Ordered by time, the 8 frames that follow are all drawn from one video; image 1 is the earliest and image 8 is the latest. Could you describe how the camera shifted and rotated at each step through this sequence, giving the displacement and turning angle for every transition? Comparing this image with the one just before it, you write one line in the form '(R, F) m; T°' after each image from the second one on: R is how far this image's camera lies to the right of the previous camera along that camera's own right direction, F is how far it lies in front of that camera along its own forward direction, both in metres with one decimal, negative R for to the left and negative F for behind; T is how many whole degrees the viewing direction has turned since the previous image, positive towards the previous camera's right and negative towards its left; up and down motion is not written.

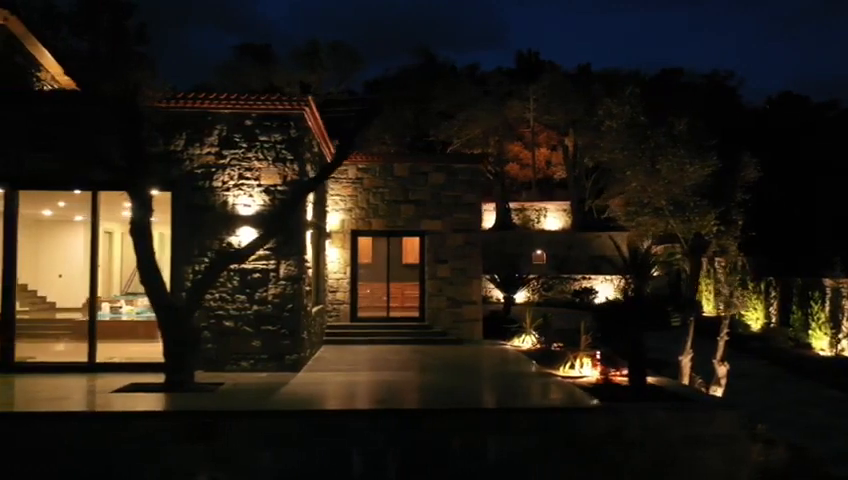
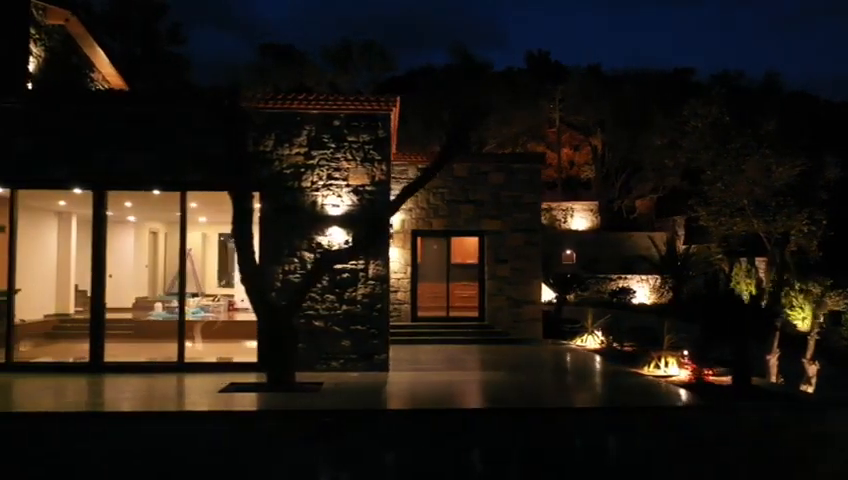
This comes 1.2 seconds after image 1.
(-1.4, 0.0) m; 0°
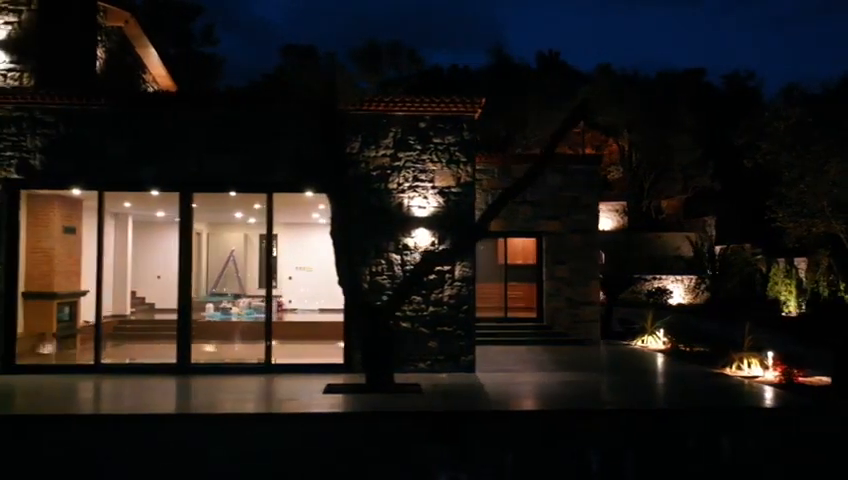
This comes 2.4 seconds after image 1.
(-1.3, 0.0) m; 0°
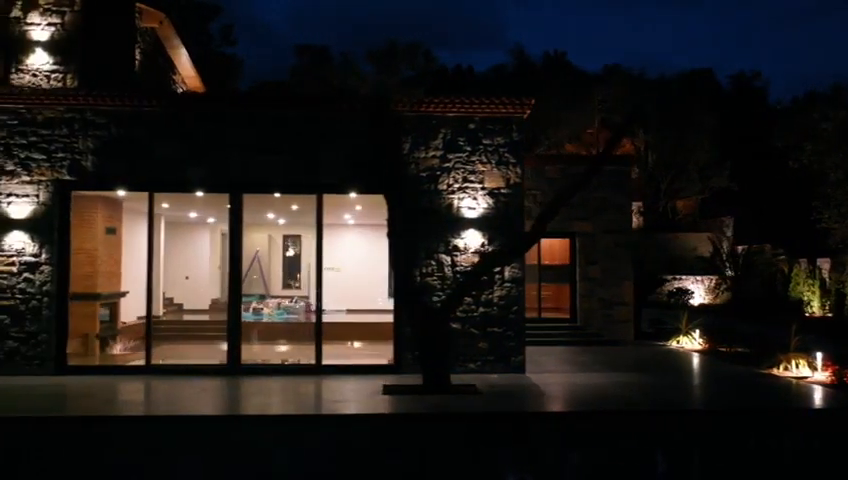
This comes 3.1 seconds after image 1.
(-0.8, 0.0) m; 0°
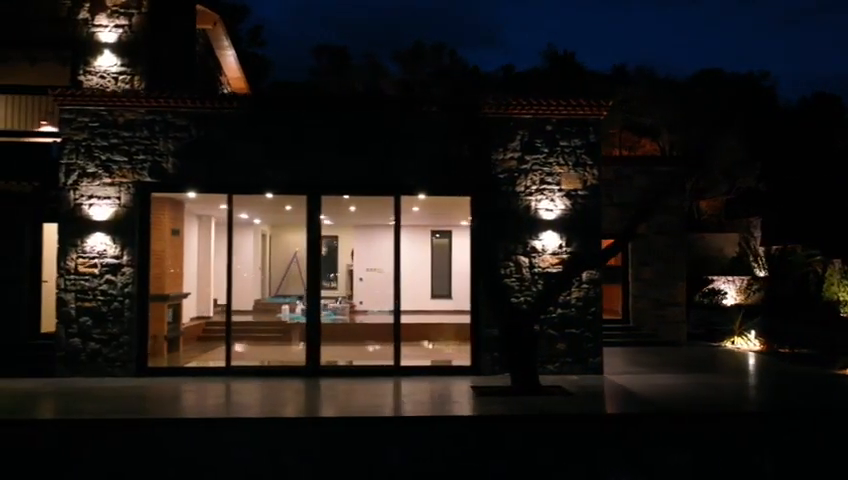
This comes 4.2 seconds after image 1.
(-1.2, 0.0) m; 0°
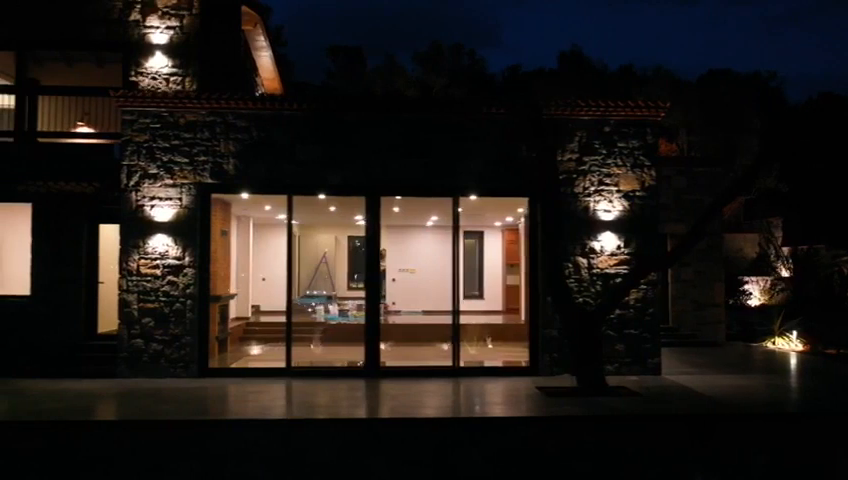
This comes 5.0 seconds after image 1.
(-0.9, 0.0) m; 0°
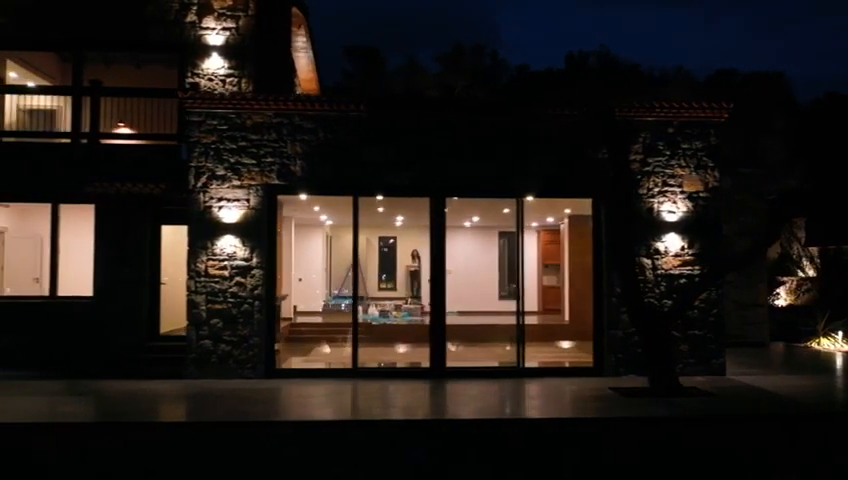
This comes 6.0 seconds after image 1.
(-1.0, 0.0) m; 0°
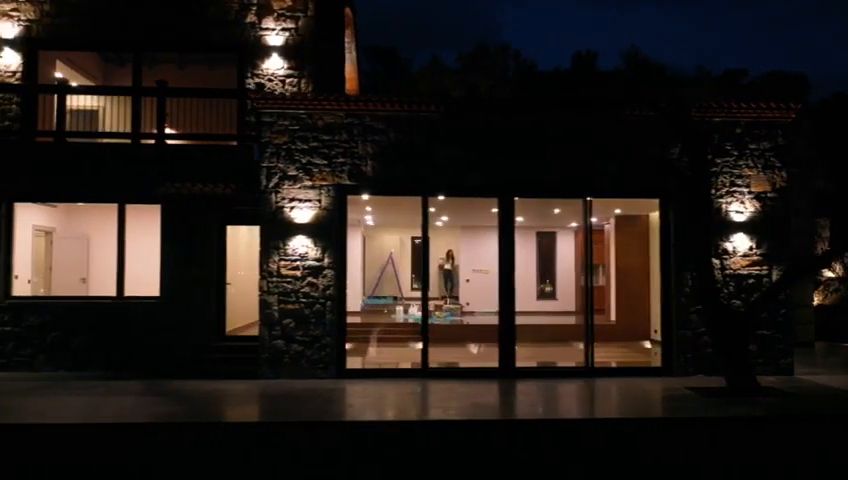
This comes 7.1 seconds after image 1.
(-1.1, 0.0) m; 0°
